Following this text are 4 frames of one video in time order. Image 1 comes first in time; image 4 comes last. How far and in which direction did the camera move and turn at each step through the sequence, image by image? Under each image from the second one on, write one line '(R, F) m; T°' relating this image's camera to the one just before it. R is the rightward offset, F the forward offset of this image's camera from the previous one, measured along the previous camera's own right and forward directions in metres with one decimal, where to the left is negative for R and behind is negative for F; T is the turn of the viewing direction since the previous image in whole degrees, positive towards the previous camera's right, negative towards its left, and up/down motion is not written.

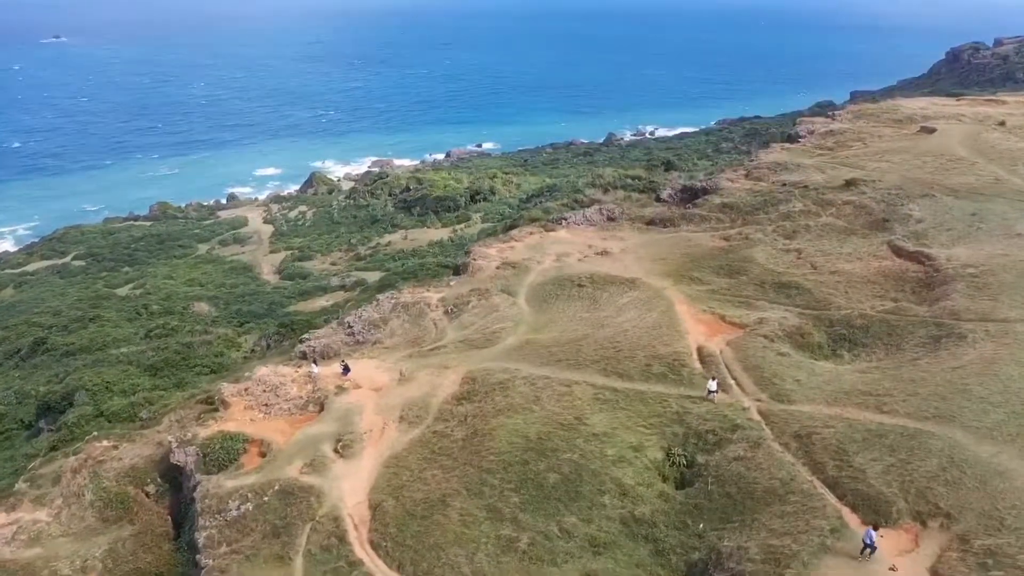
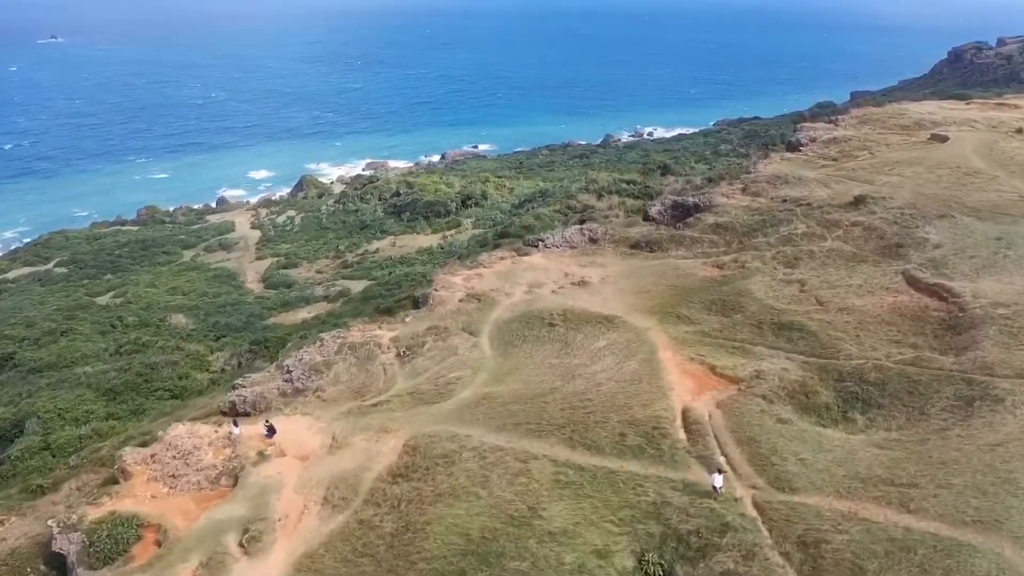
(+0.5, +1.6) m; 0°
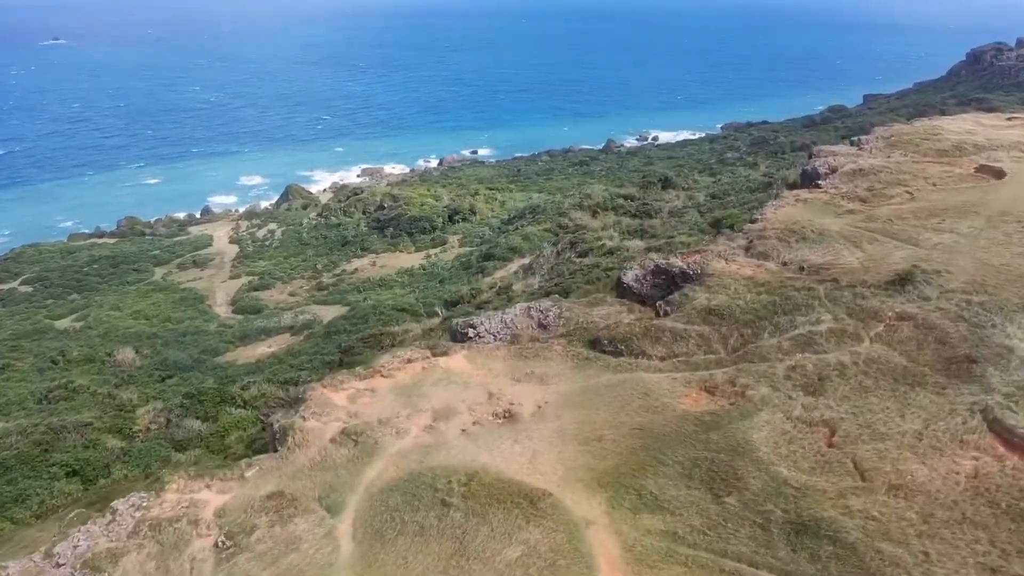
(+1.1, +3.7) m; -1°
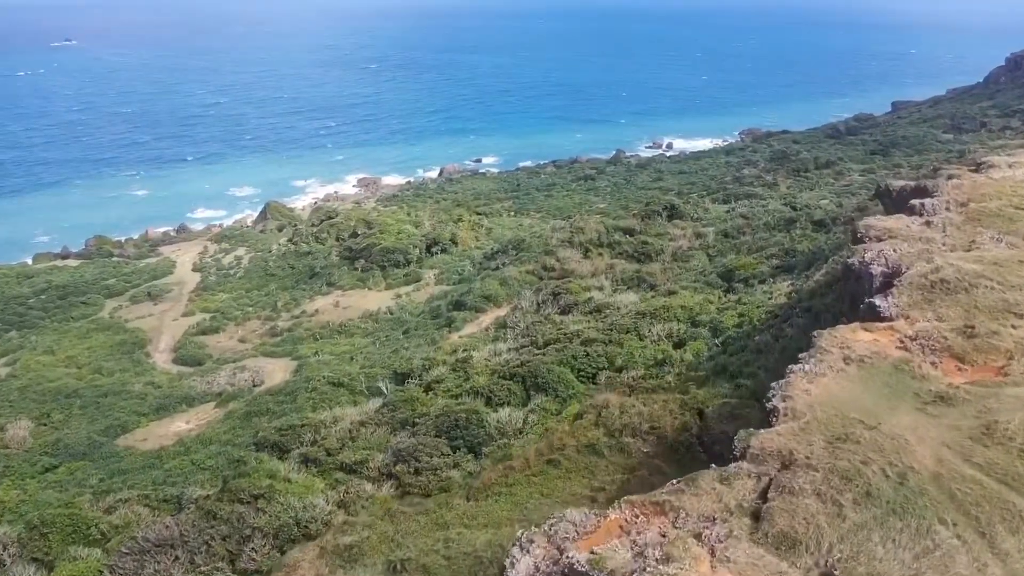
(+1.7, +6.0) m; -1°
